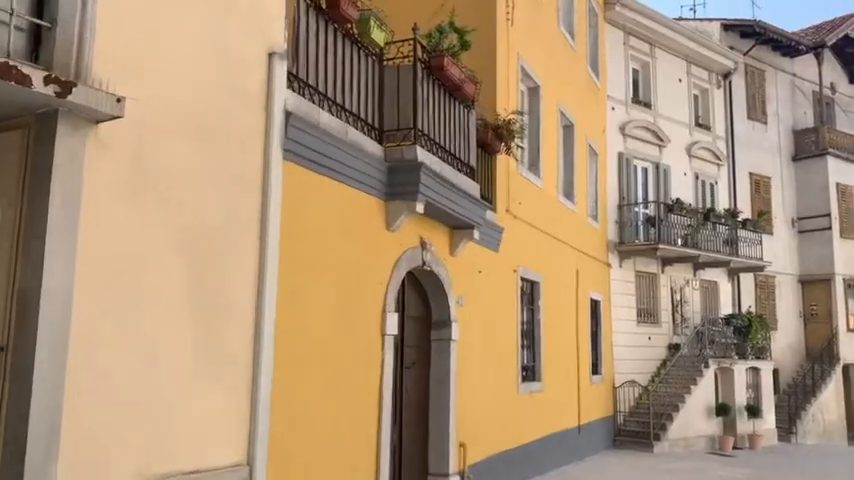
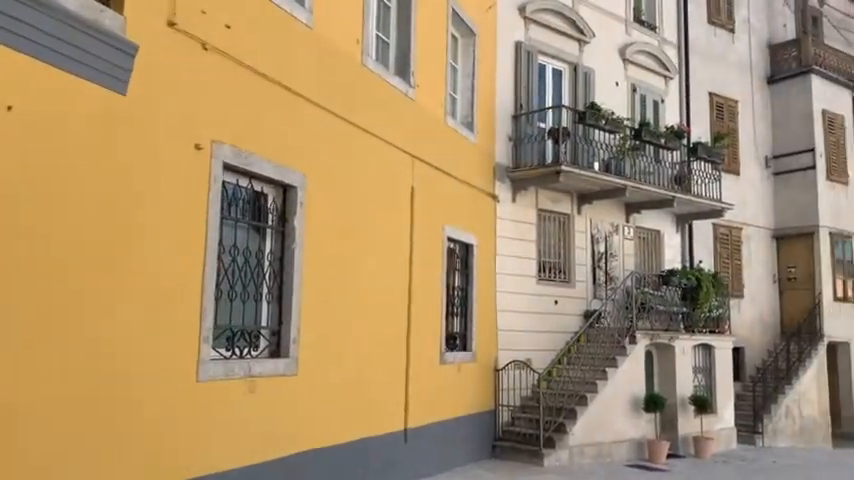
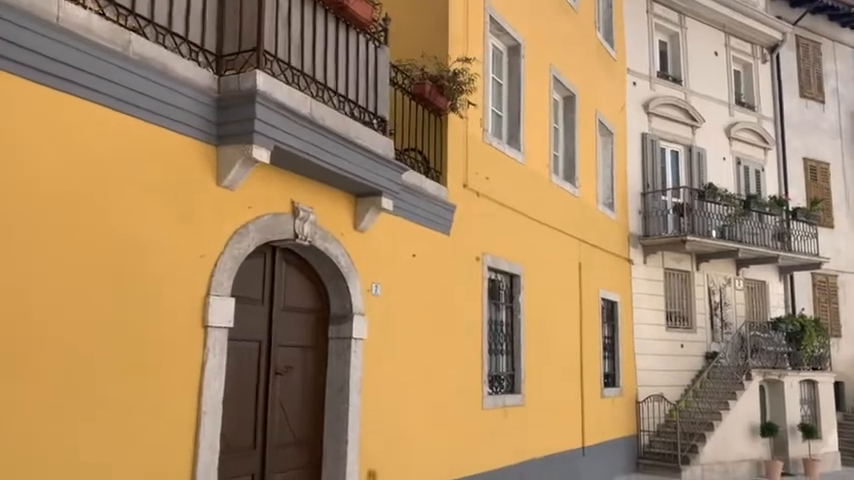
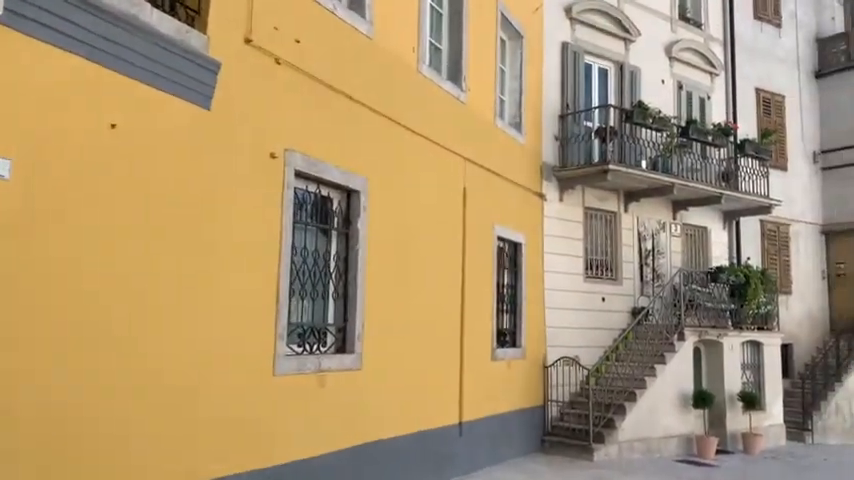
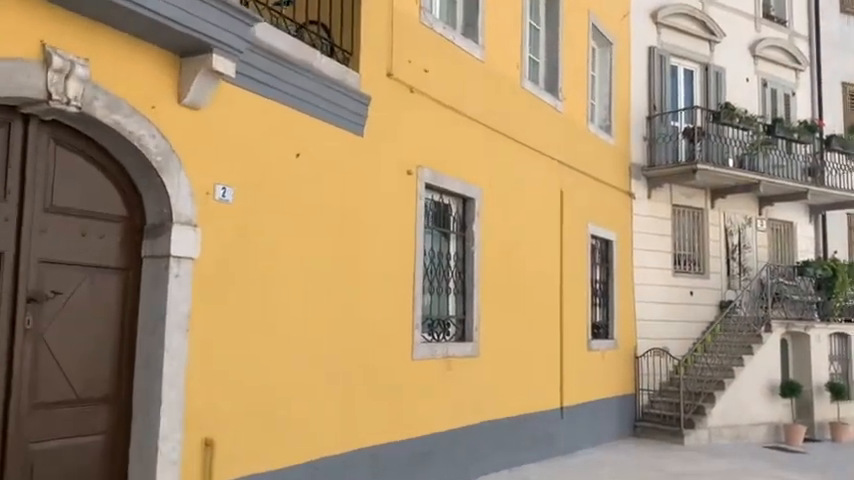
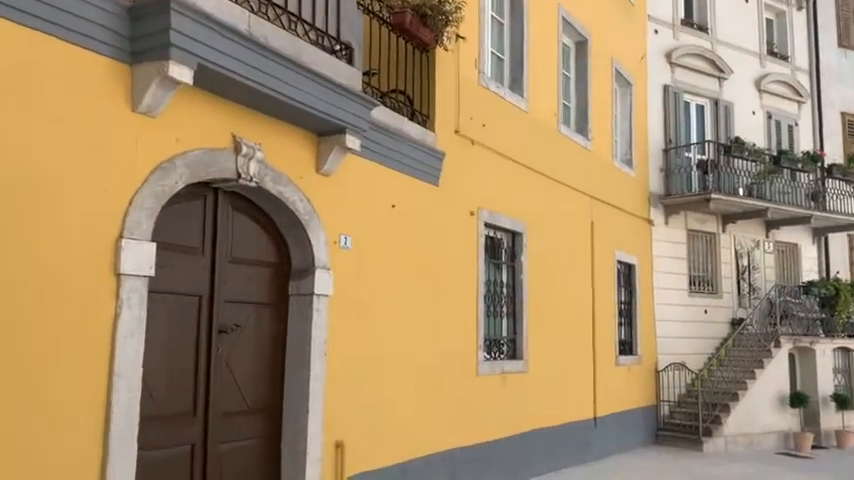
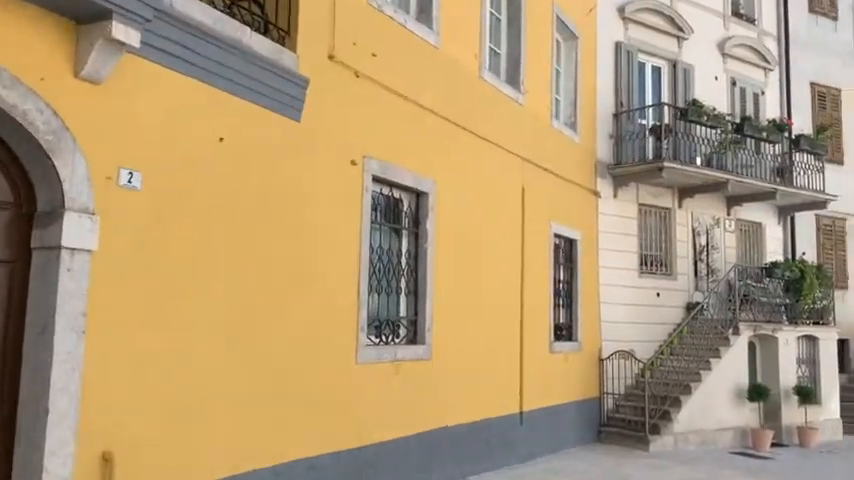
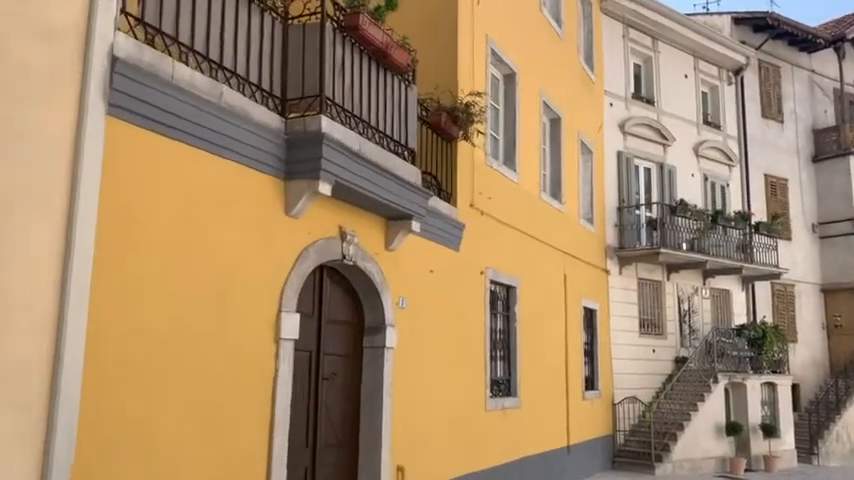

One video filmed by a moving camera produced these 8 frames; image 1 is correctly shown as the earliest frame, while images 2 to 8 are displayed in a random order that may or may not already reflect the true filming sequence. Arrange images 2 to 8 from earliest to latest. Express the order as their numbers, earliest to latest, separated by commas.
8, 3, 6, 5, 7, 4, 2
